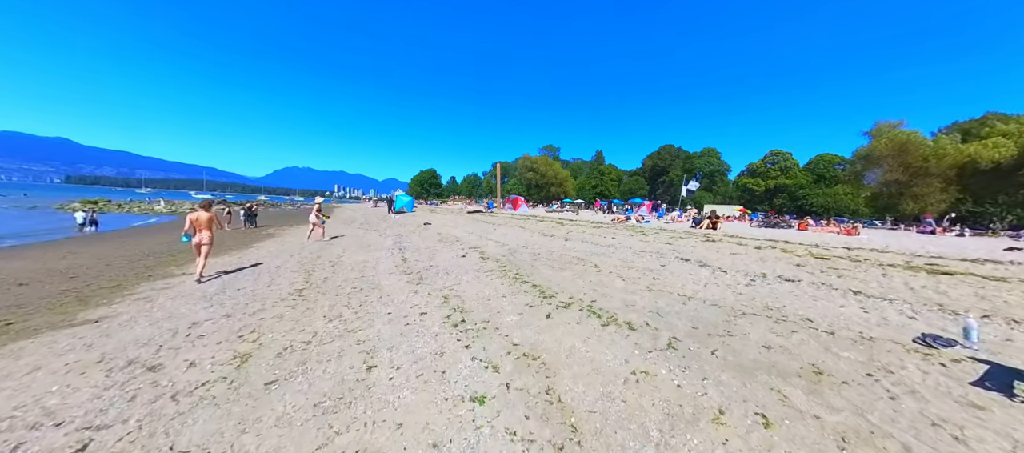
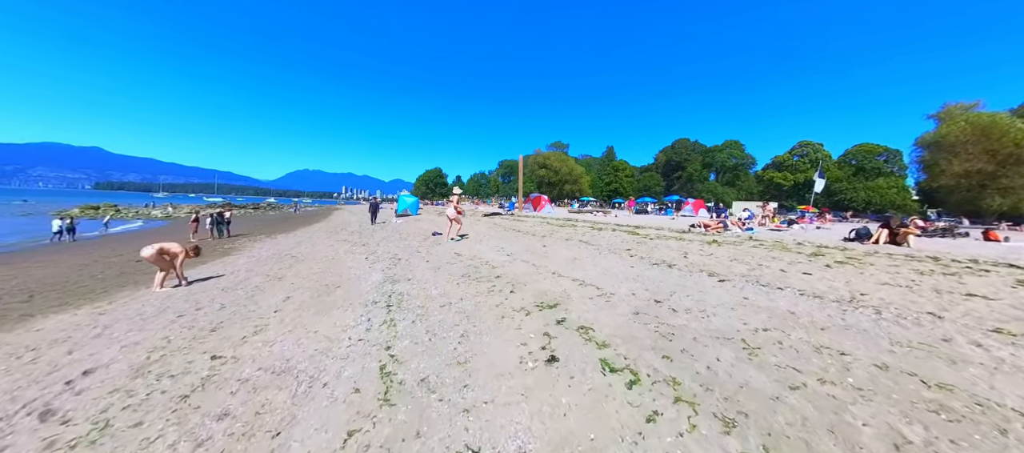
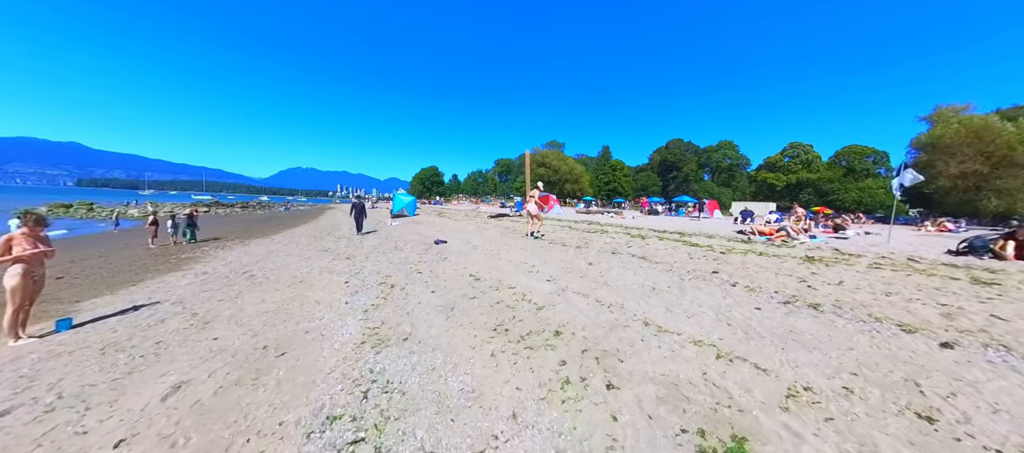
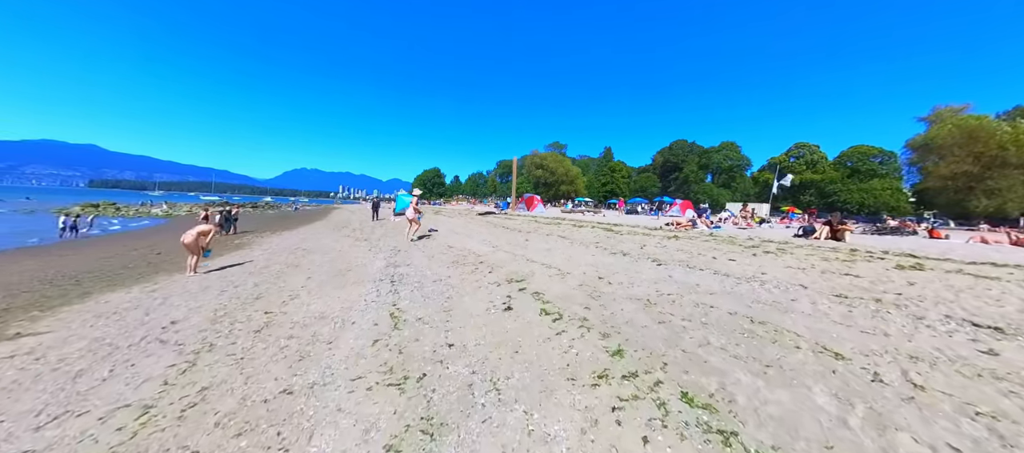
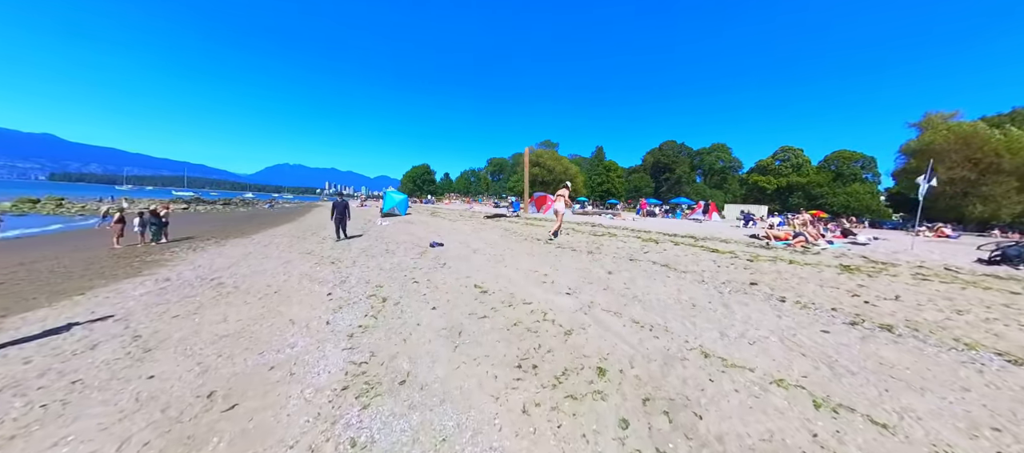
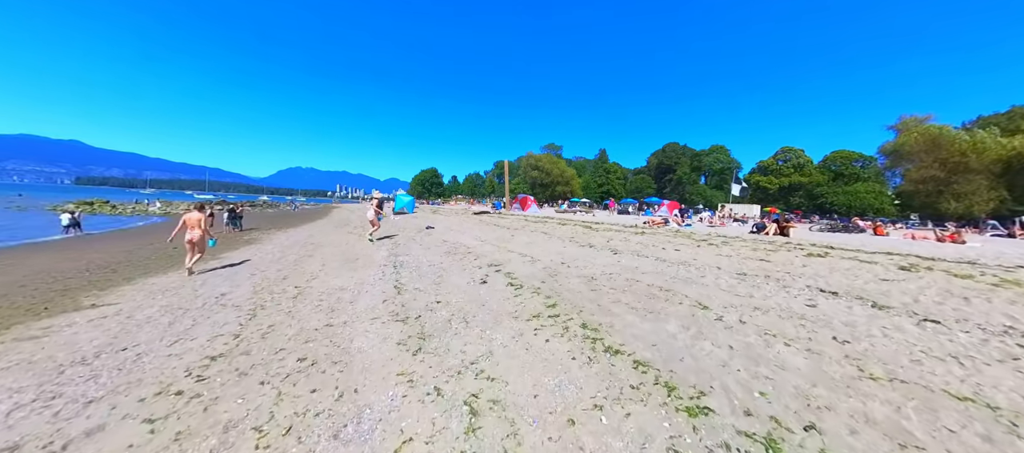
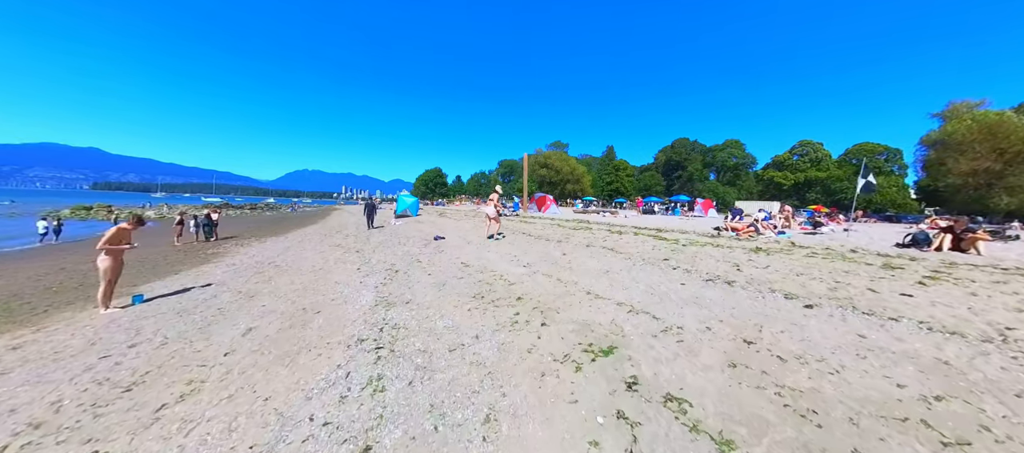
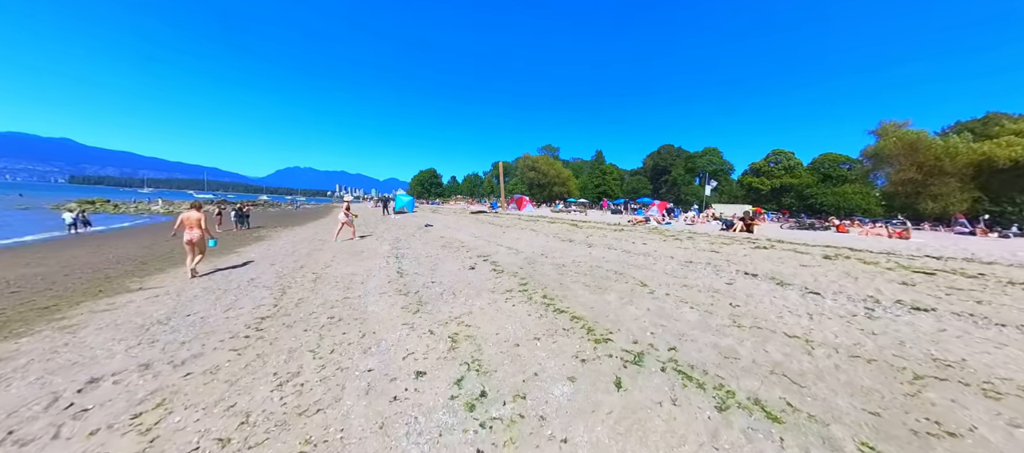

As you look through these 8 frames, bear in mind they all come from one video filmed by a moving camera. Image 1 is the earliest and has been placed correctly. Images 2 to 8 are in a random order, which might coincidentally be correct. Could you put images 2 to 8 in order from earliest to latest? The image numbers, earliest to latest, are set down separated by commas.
8, 6, 4, 2, 7, 3, 5
